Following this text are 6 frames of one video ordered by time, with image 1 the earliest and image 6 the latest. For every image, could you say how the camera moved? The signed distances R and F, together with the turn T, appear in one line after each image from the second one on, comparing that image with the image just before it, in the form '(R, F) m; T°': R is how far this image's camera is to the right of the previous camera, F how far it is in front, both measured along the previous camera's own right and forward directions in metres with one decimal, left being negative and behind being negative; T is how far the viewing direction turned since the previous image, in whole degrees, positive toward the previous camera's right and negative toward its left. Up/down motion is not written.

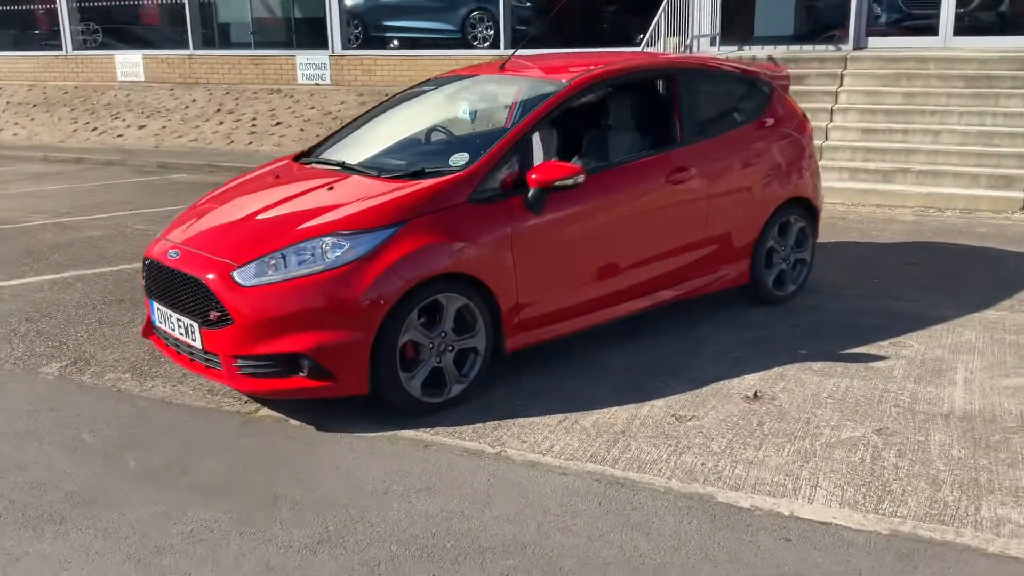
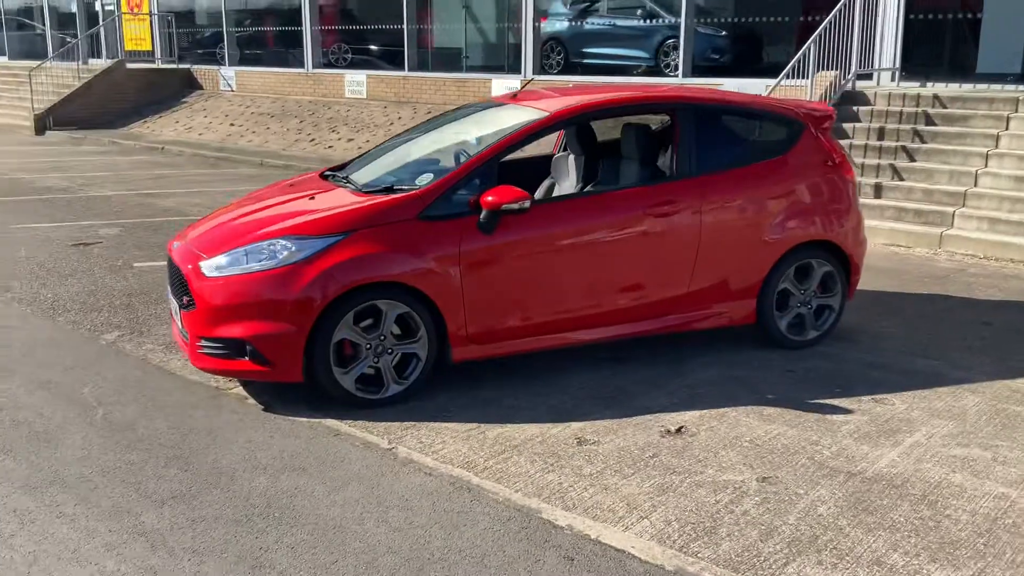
(+1.6, -0.1) m; -16°
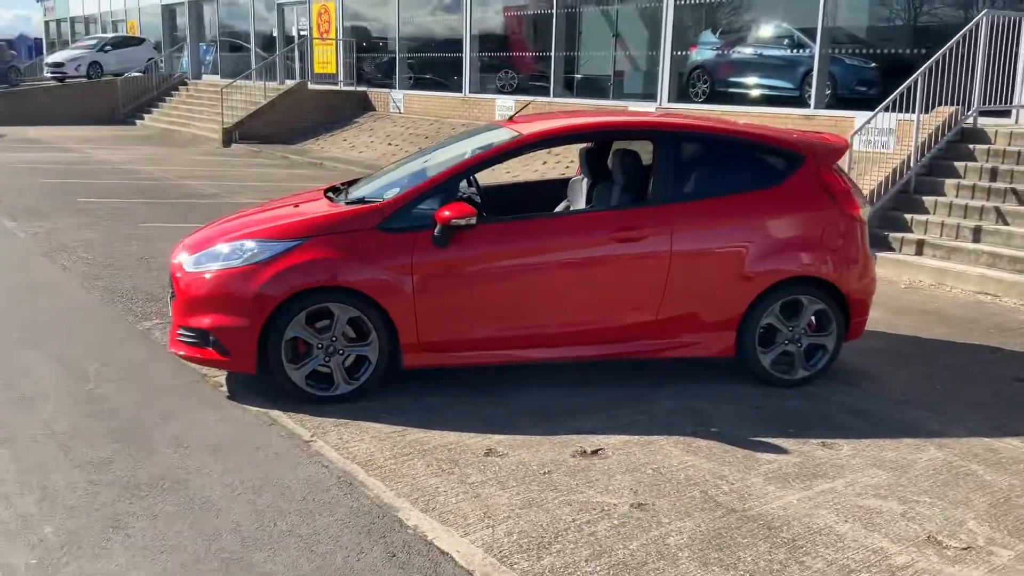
(+1.3, 0.0) m; -12°
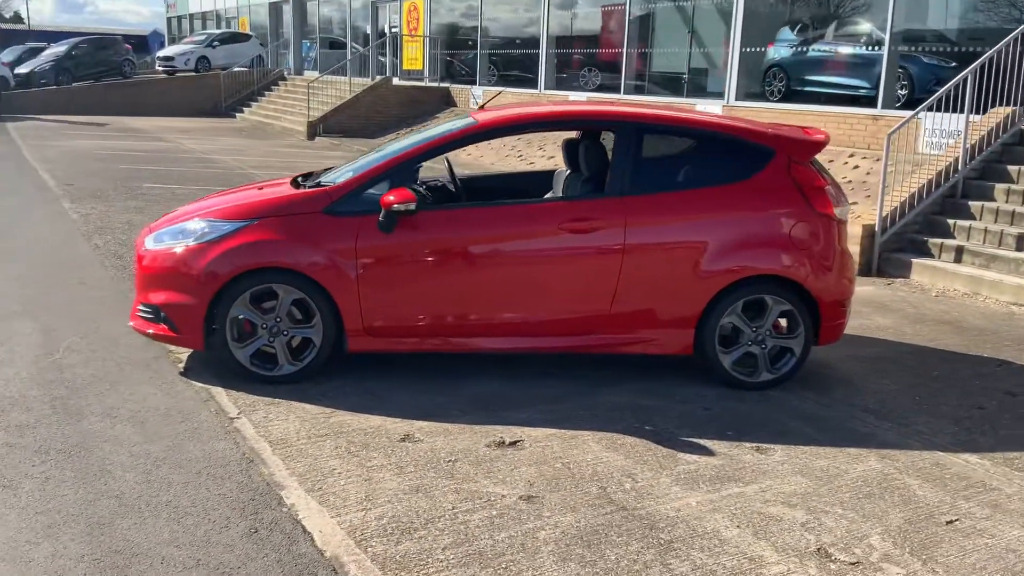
(+0.9, +0.1) m; -6°
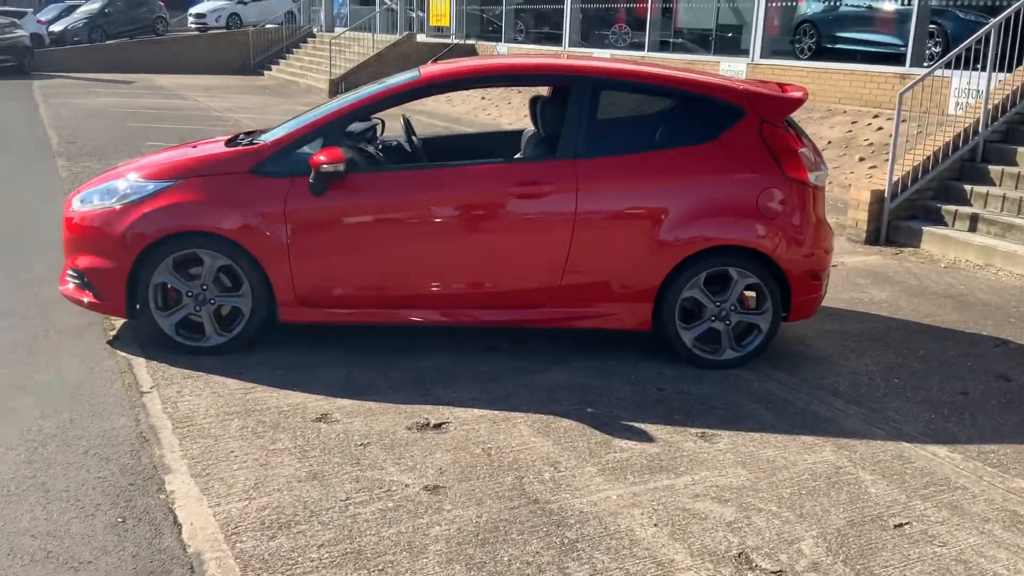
(+0.5, +0.4) m; -3°
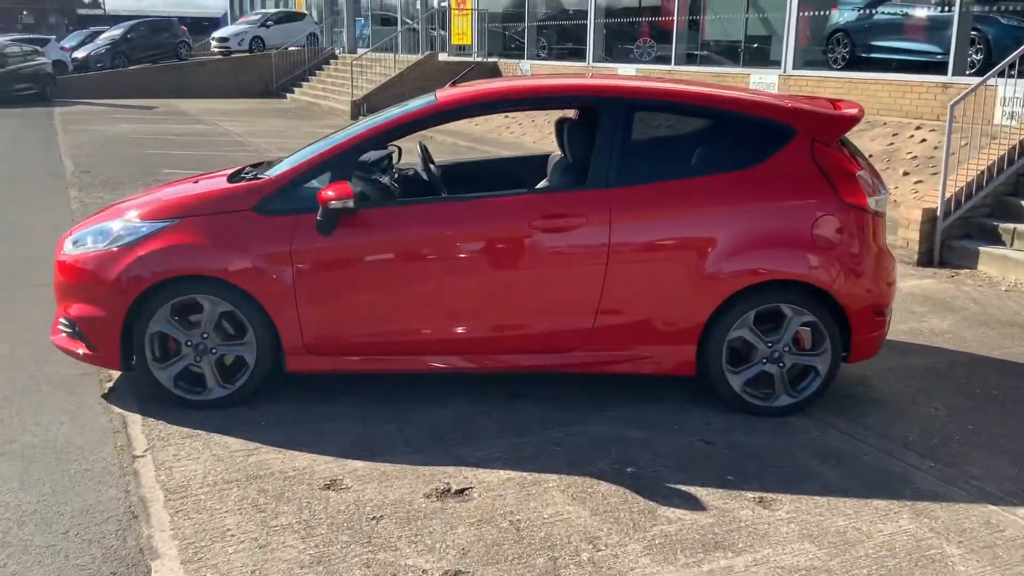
(0.0, +0.5) m; -2°
